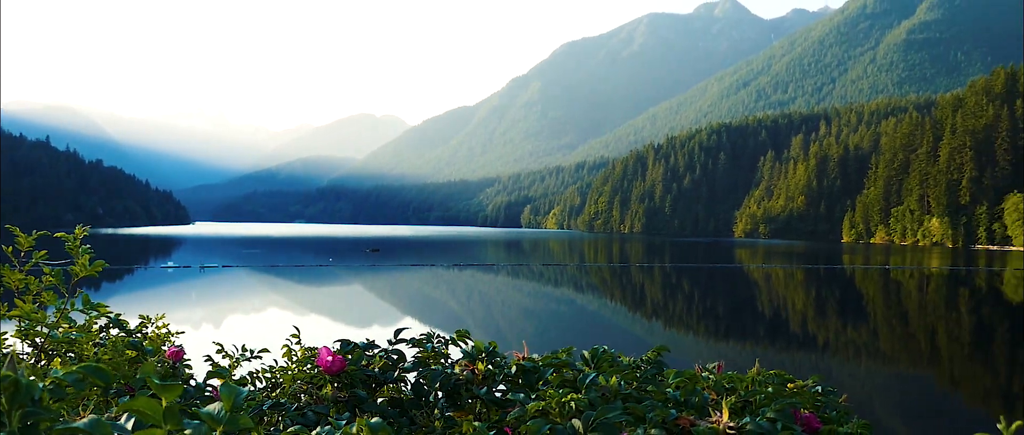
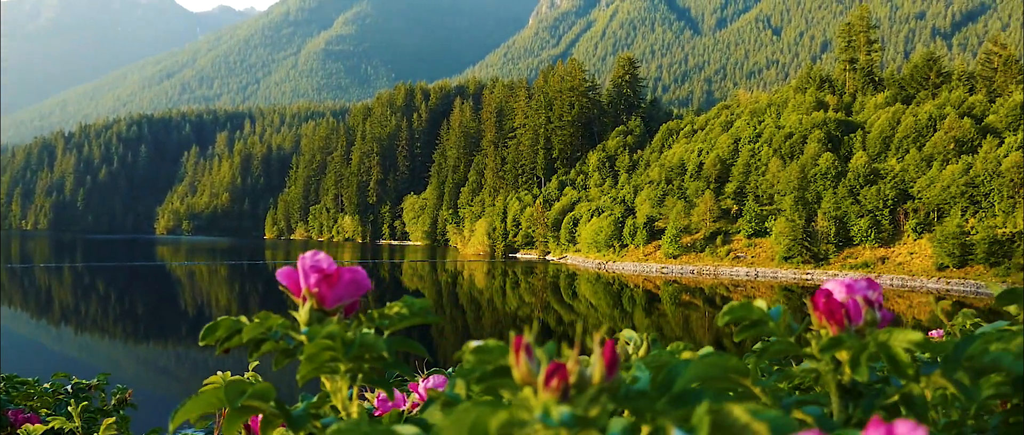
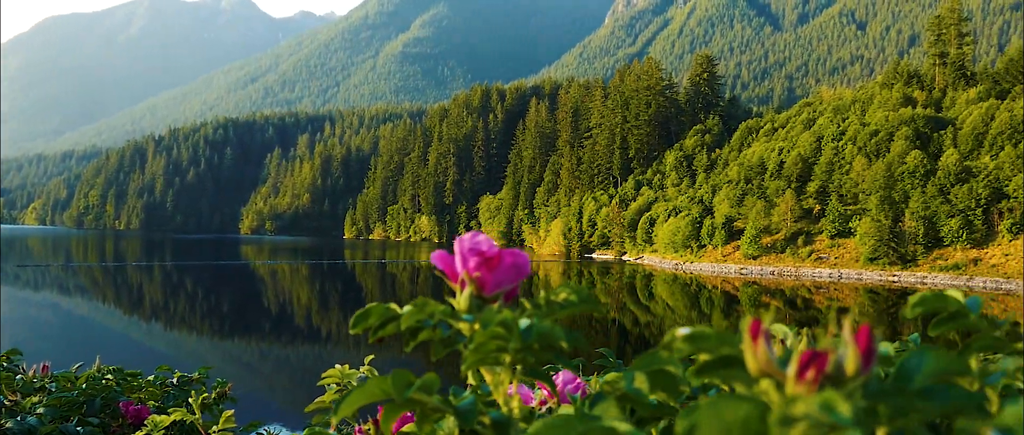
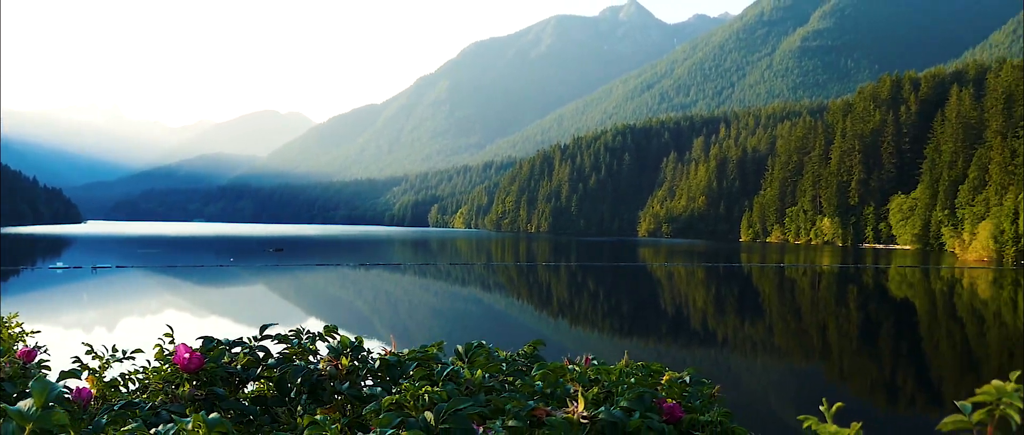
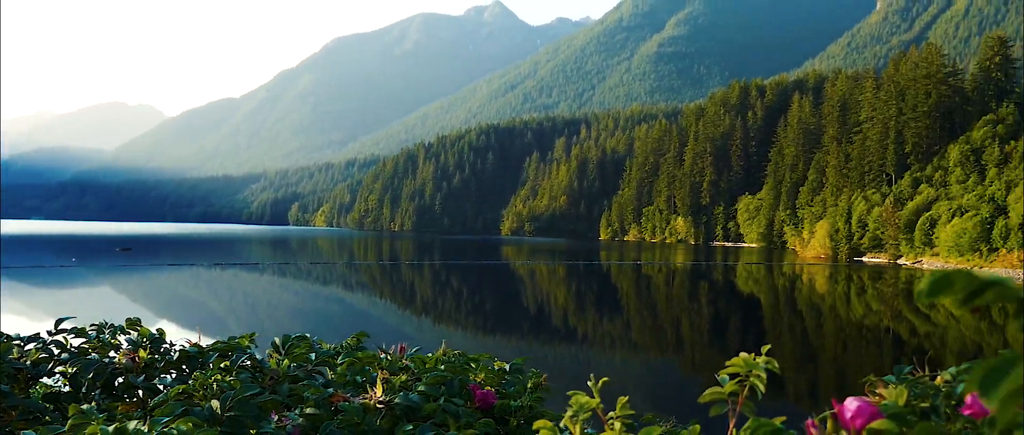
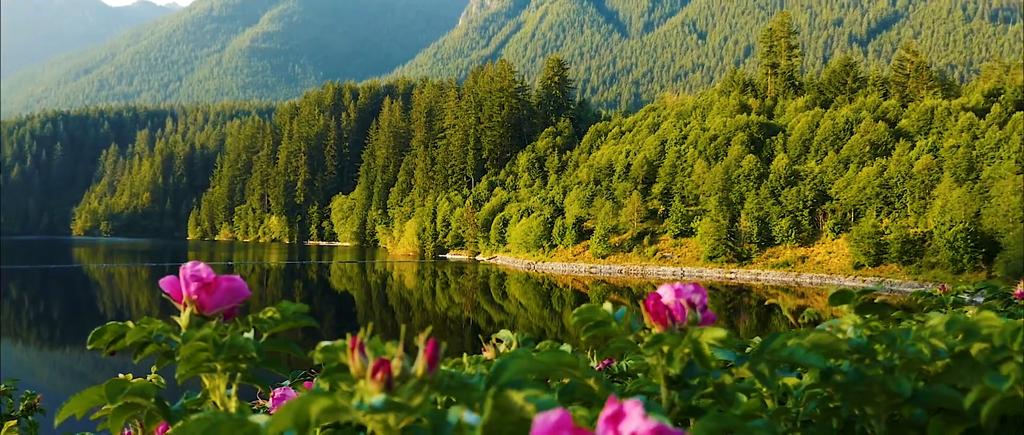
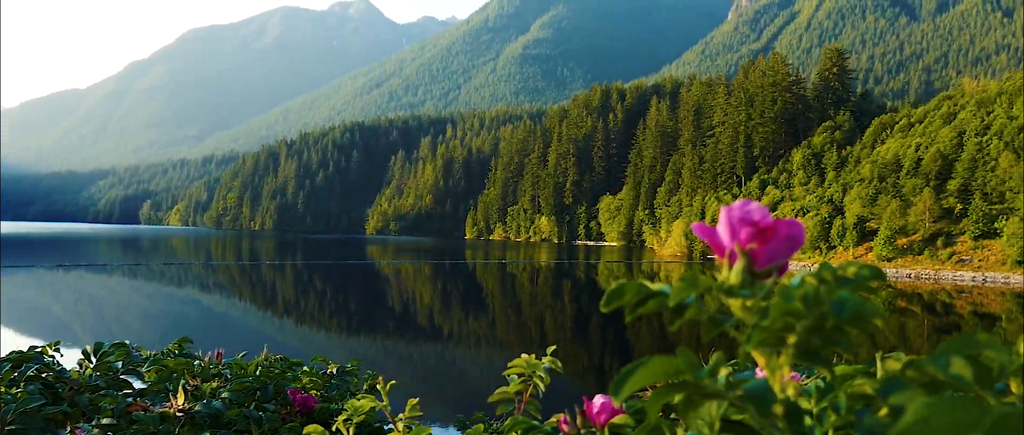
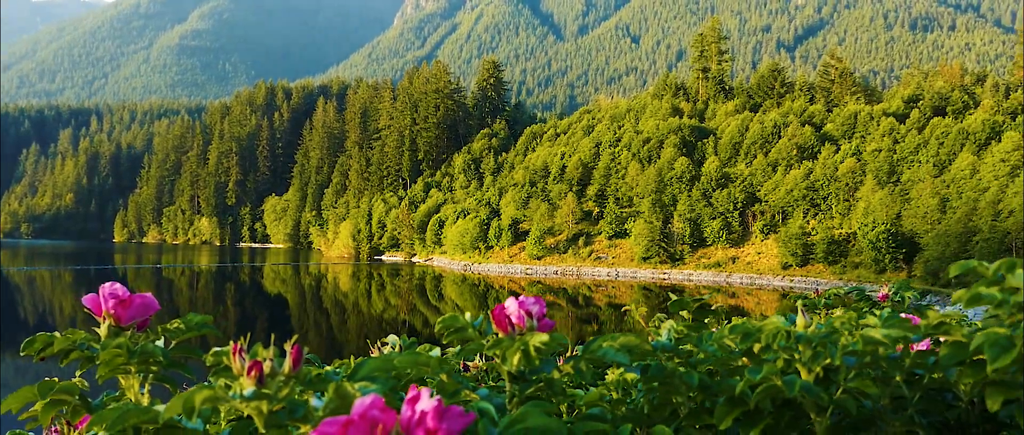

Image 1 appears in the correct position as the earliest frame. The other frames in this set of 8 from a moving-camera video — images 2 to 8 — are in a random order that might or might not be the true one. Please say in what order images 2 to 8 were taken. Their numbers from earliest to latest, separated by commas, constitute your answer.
4, 5, 7, 3, 2, 6, 8
